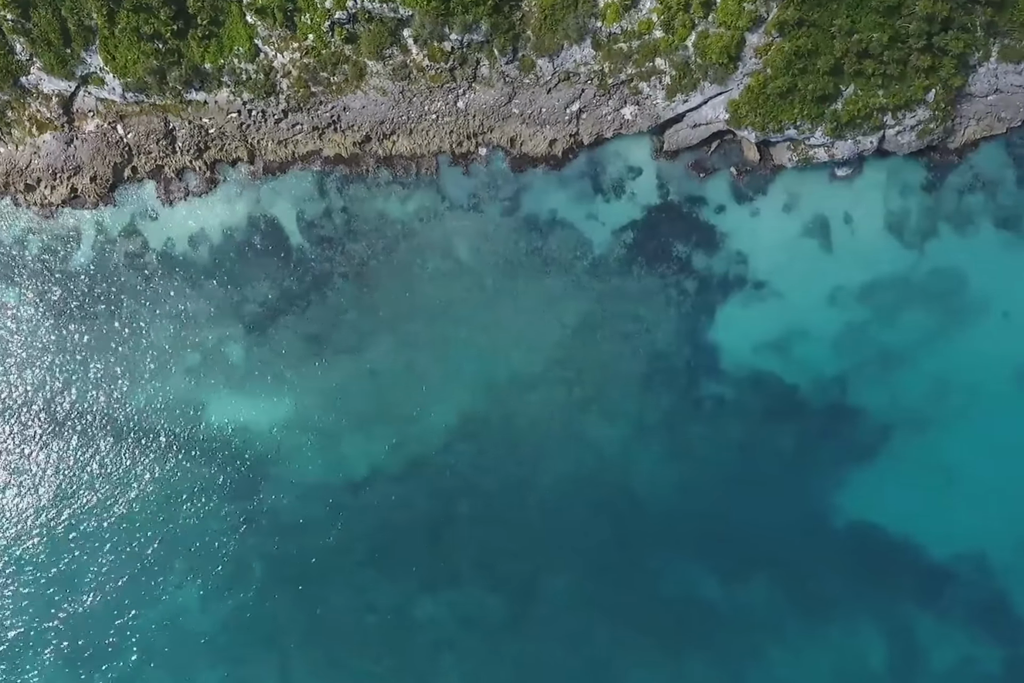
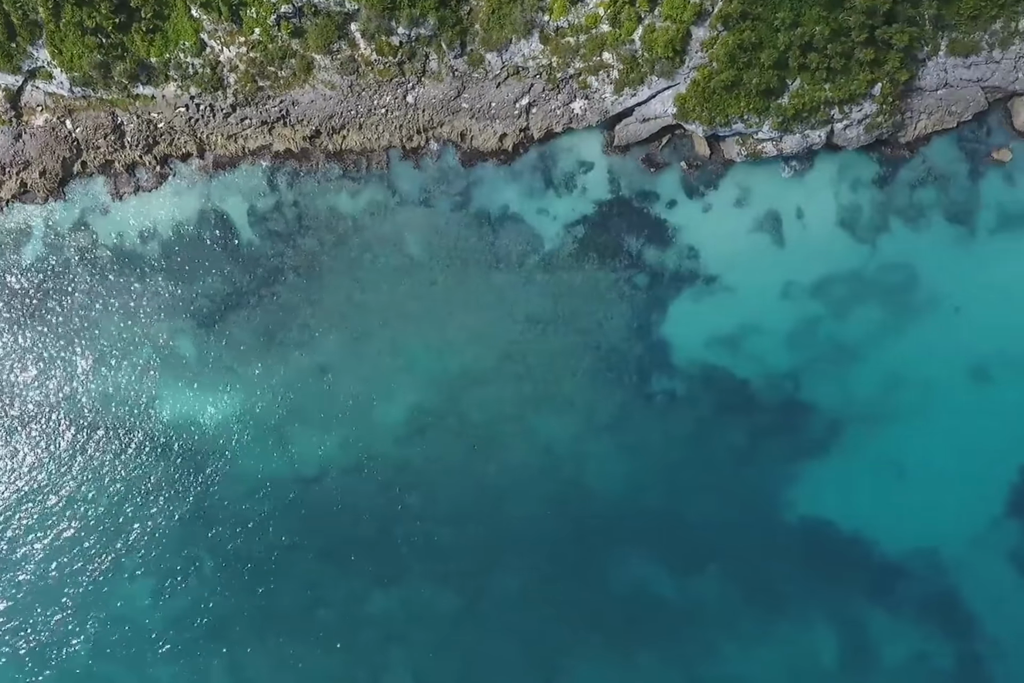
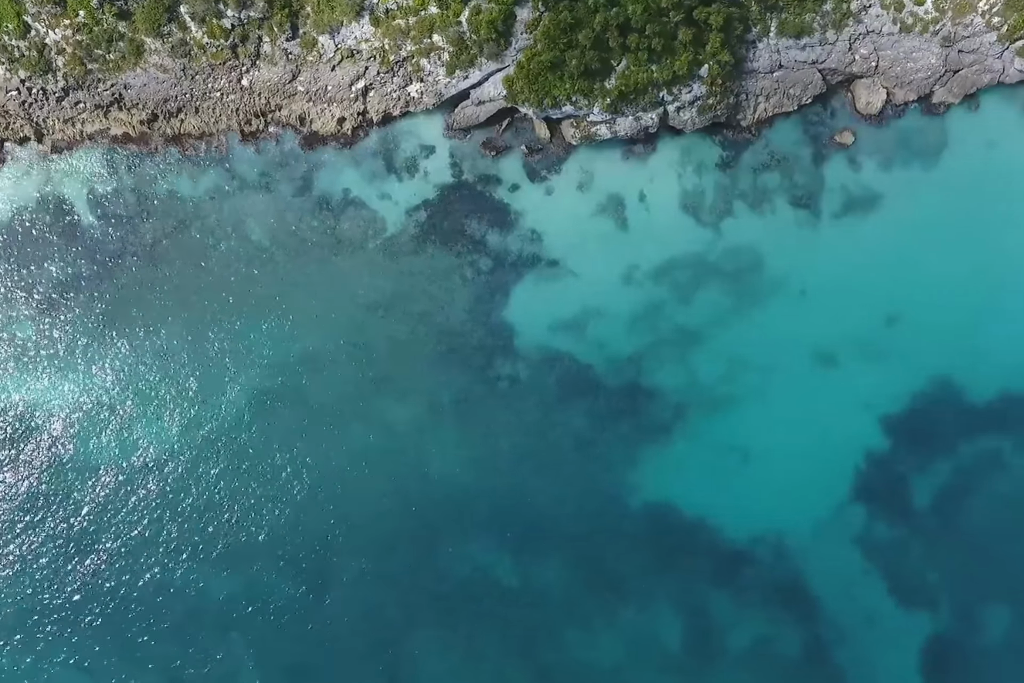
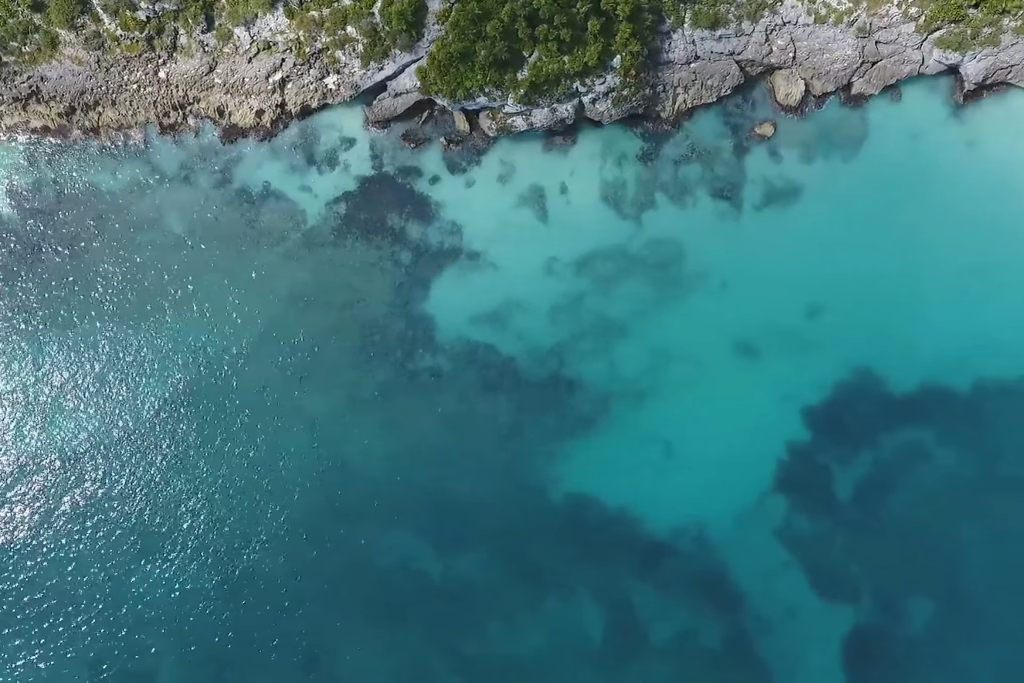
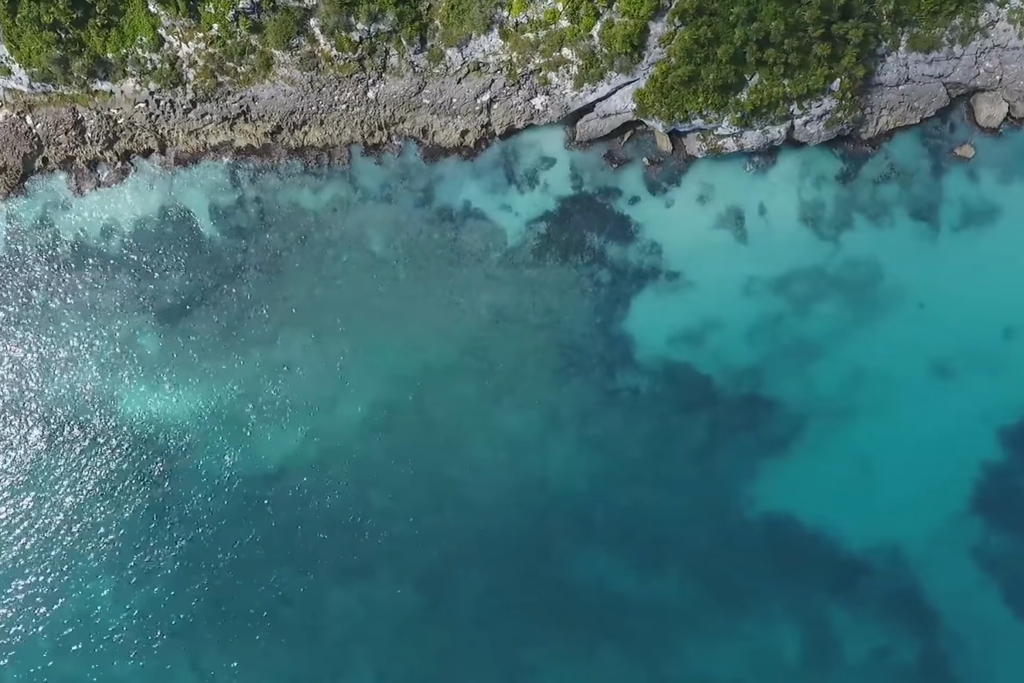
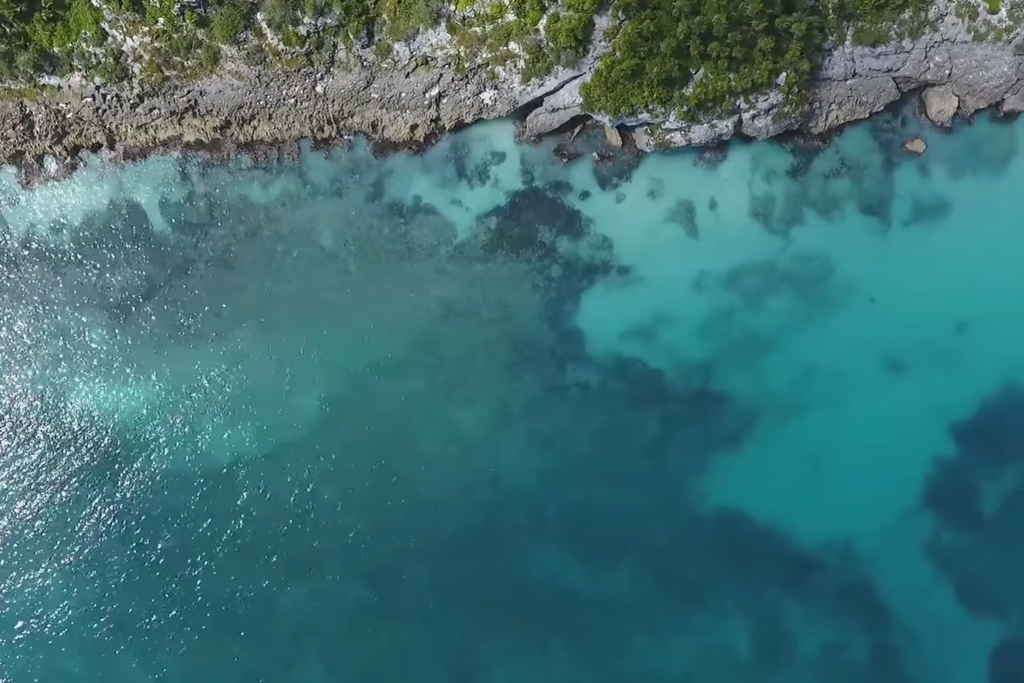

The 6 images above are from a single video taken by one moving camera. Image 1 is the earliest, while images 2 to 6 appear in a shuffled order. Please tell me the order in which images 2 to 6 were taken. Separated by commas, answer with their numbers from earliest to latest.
2, 5, 6, 3, 4
